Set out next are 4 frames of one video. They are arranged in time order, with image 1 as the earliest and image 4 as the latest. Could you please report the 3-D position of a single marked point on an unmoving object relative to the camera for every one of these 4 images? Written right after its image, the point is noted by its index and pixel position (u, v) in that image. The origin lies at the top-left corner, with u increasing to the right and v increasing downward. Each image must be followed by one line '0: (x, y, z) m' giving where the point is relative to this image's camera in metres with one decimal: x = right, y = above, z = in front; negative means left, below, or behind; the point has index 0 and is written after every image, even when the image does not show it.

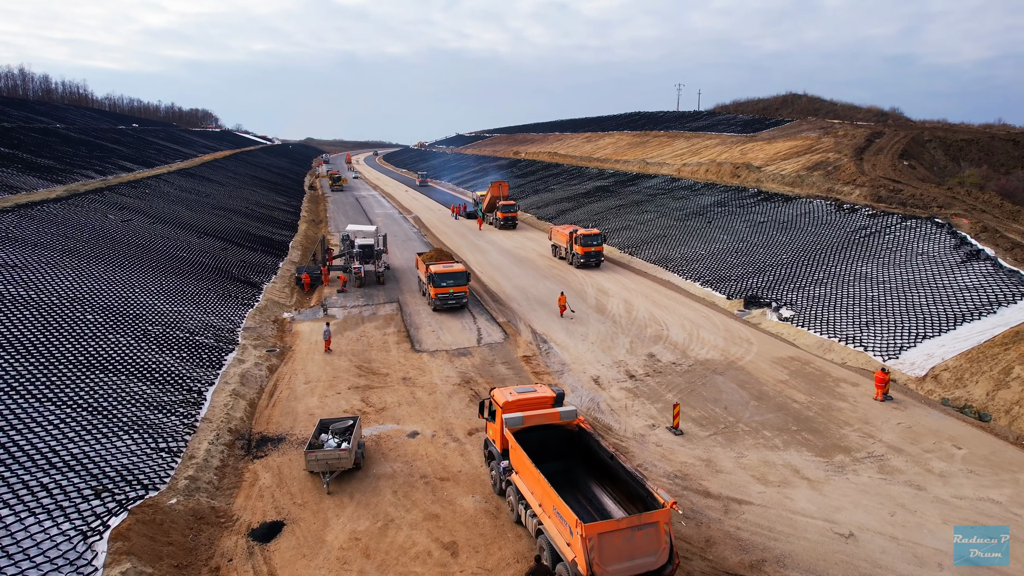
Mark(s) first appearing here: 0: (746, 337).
0: (+6.7, -1.4, +19.5) m
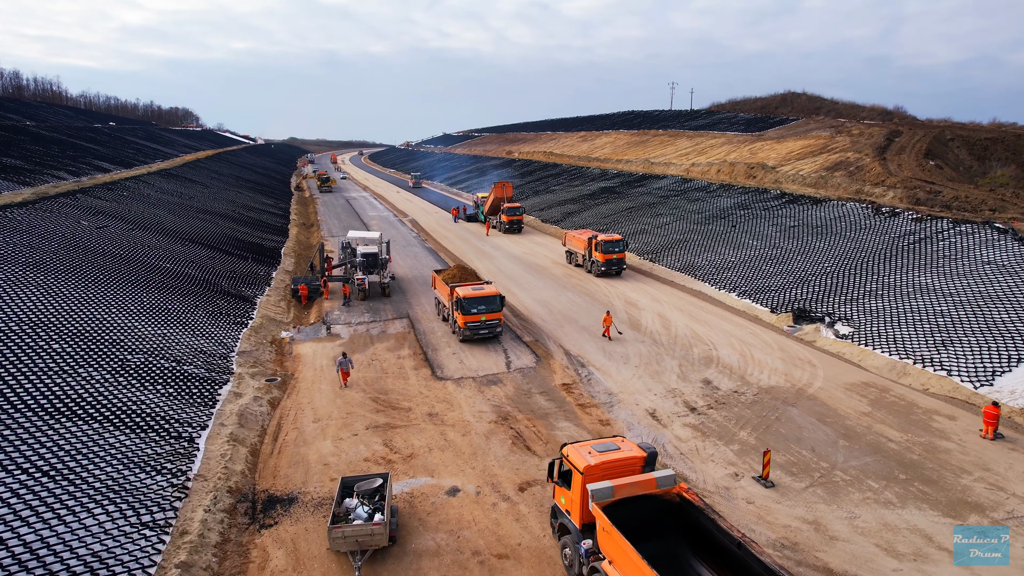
0: (+7.5, -1.8, +17.4) m
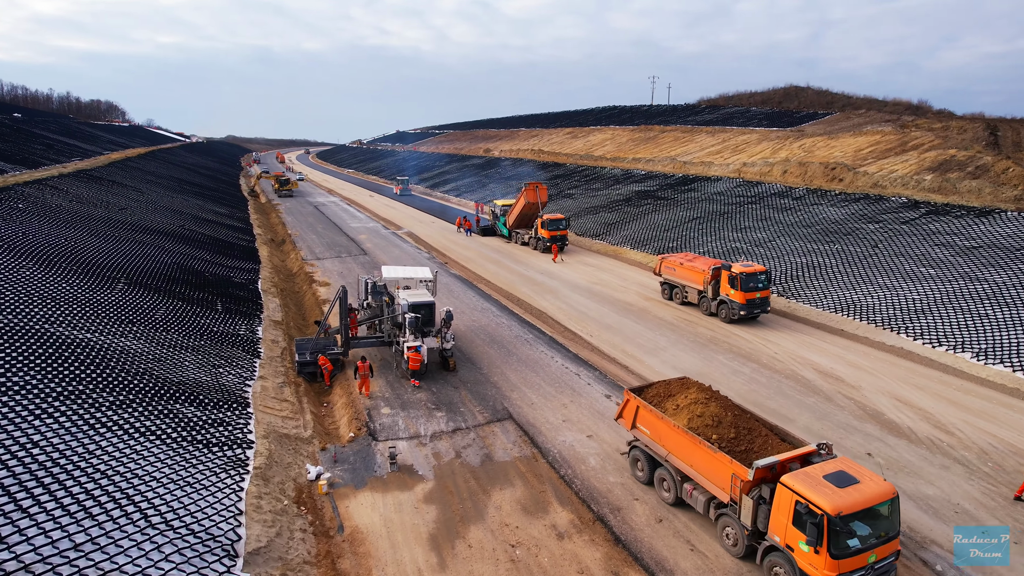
0: (+11.0, -3.1, +9.9) m
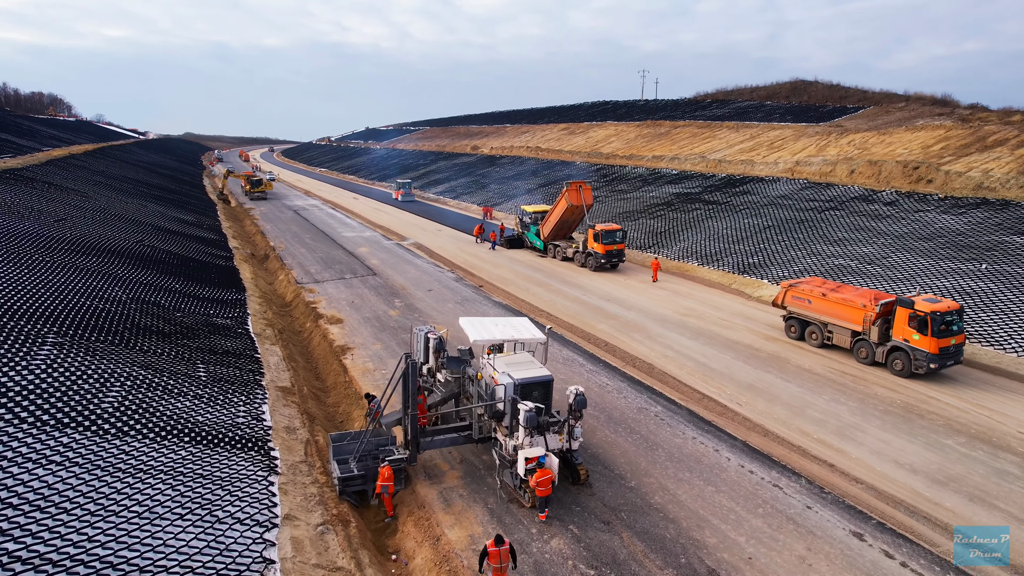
0: (+13.6, -4.0, +5.1) m
